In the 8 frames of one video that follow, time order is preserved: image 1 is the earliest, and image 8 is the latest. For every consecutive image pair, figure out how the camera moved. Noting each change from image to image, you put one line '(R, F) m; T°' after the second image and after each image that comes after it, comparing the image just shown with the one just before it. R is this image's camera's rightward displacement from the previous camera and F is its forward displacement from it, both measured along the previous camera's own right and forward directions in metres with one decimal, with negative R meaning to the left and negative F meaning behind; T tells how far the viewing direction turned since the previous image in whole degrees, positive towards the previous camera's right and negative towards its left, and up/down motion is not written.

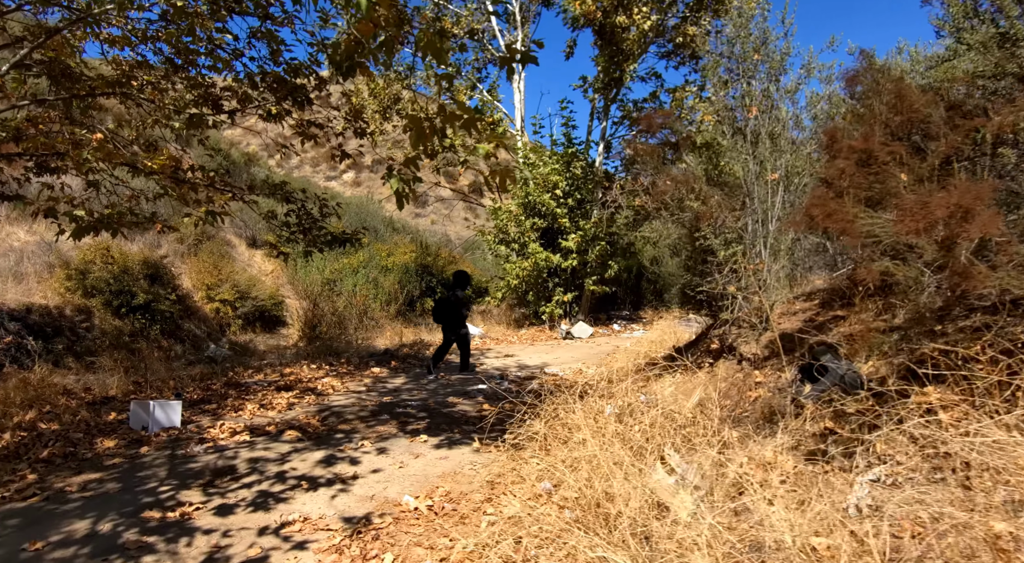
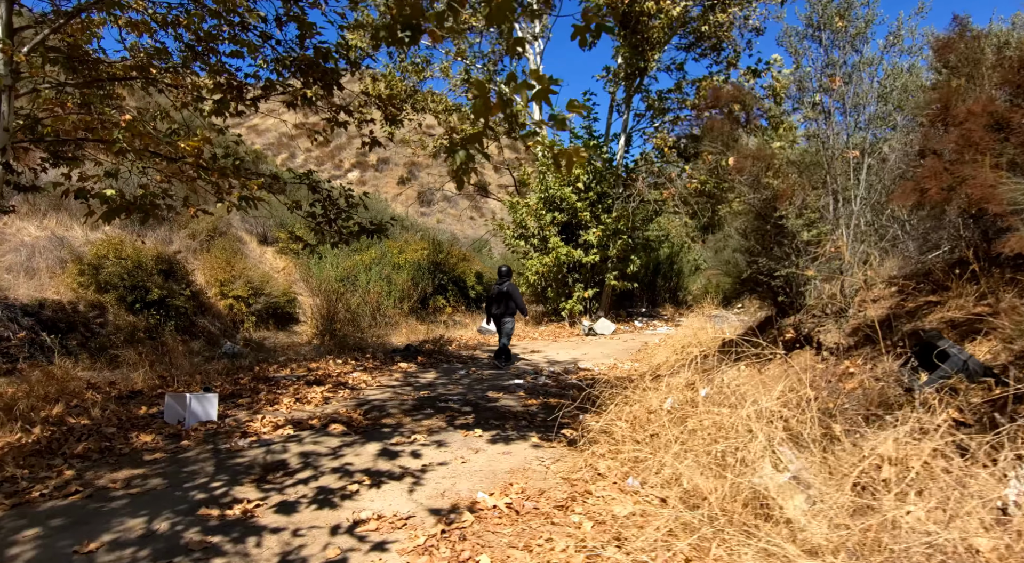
(-0.5, +0.3) m; 0°
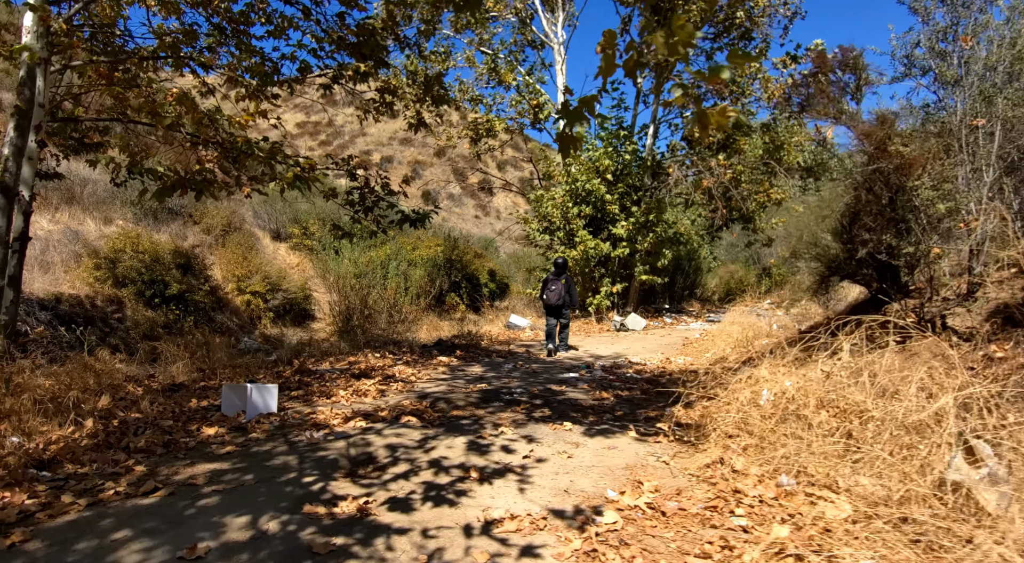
(-0.7, +0.4) m; 0°
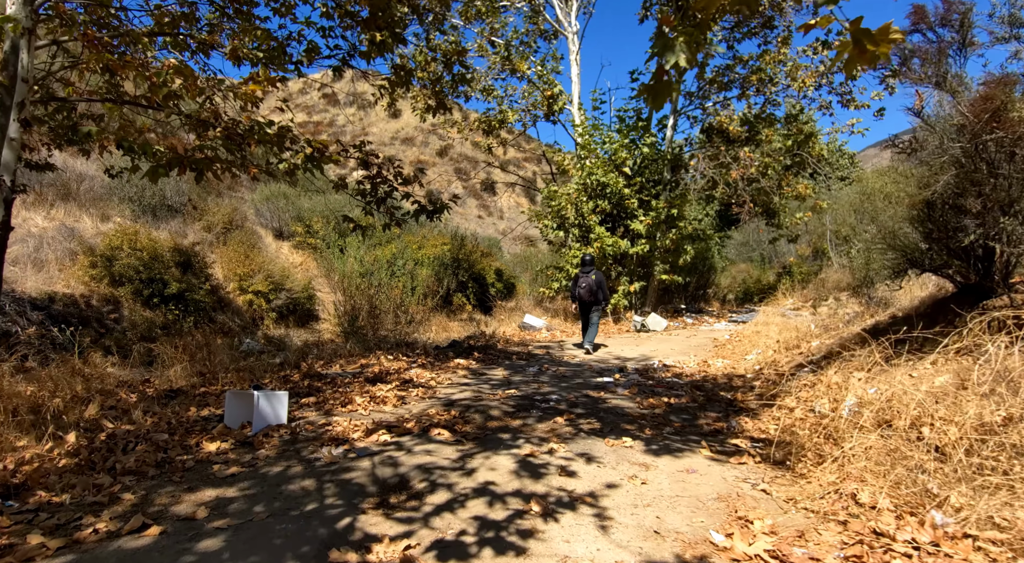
(-0.3, +0.6) m; 0°
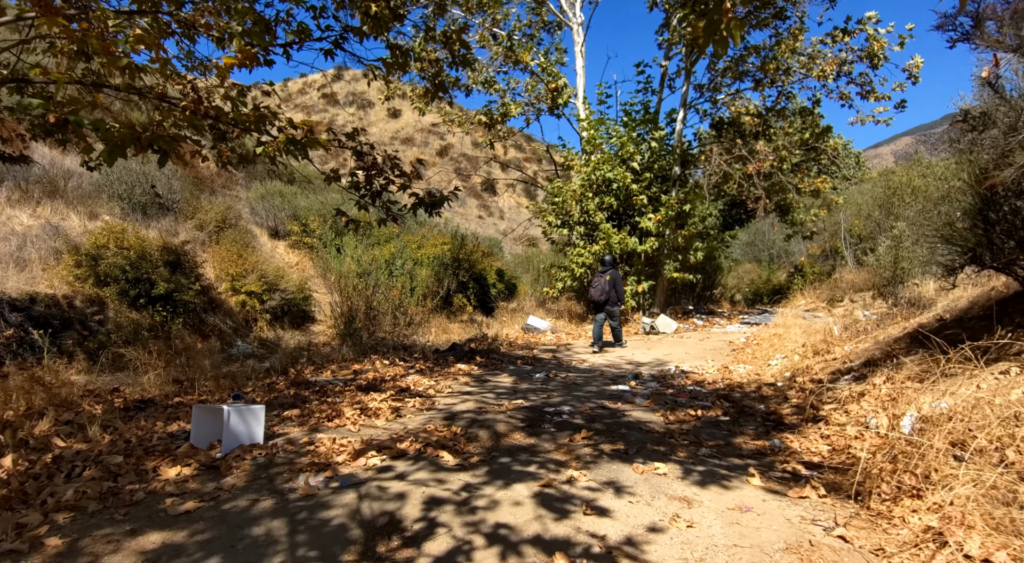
(-0.1, +0.6) m; 0°
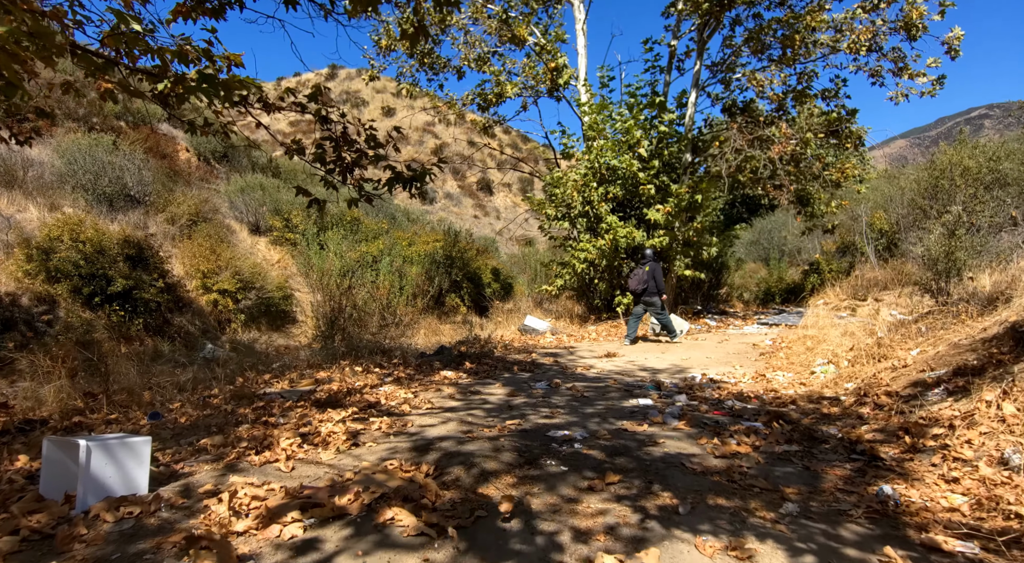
(0.0, +1.2) m; 0°
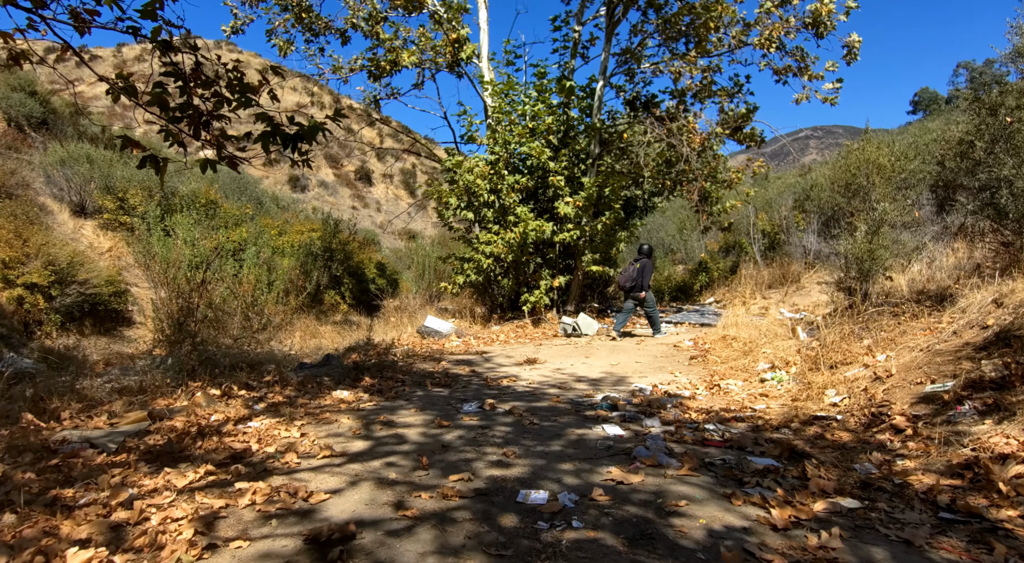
(-0.3, +1.3) m; +12°
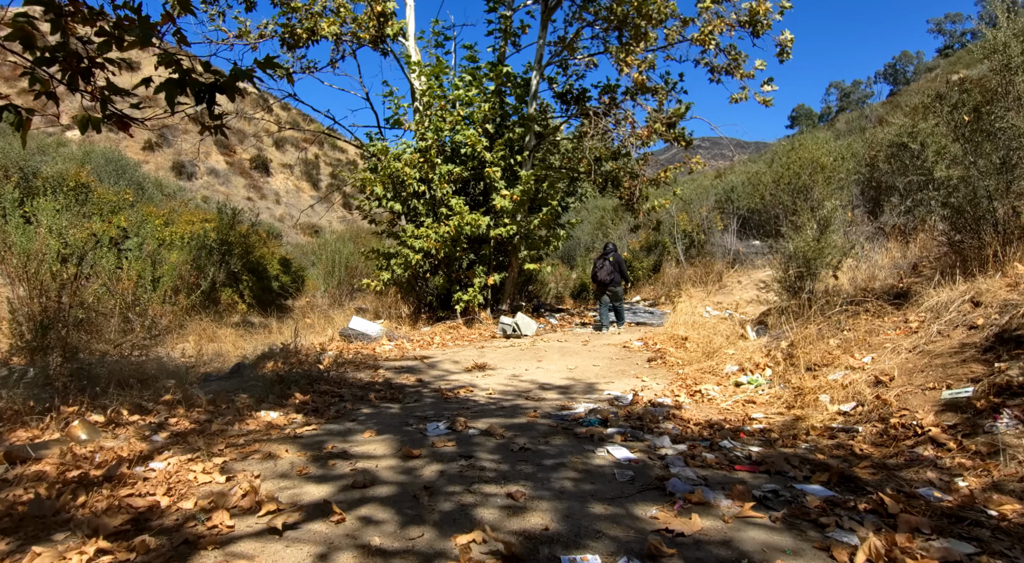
(-0.4, +0.8) m; +9°
